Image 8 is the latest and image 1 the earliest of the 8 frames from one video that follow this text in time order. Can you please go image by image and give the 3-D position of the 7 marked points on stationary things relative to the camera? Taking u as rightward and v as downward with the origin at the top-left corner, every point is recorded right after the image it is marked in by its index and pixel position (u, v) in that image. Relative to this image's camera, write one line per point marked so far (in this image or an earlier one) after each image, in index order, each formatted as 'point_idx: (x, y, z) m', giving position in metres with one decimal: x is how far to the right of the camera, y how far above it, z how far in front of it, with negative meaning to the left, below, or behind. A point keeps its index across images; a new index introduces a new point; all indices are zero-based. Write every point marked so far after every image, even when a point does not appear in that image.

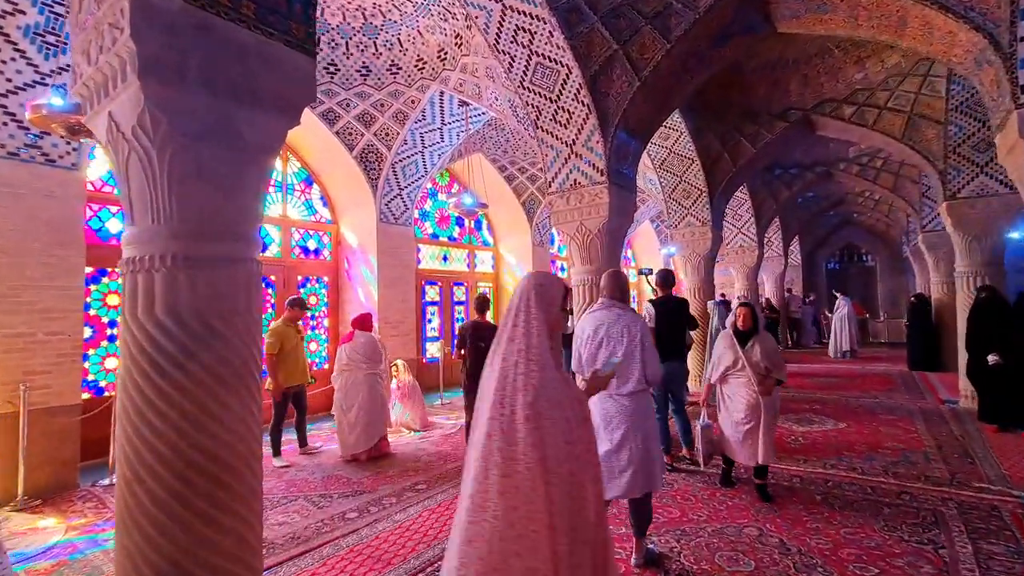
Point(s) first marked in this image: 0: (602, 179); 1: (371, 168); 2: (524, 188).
0: (+0.8, +1.0, +4.7) m
1: (-1.8, +1.5, +6.6) m
2: (+0.2, +1.8, +9.2) m
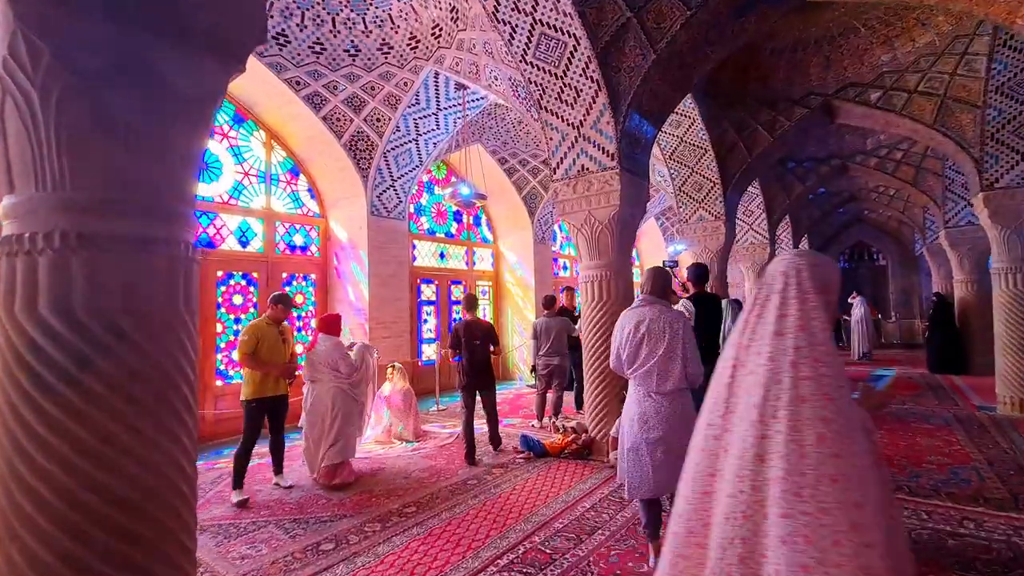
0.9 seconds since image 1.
0: (+0.8, +1.0, +4.2) m
1: (-1.8, +1.5, +6.1) m
2: (+0.2, +1.8, +8.8) m
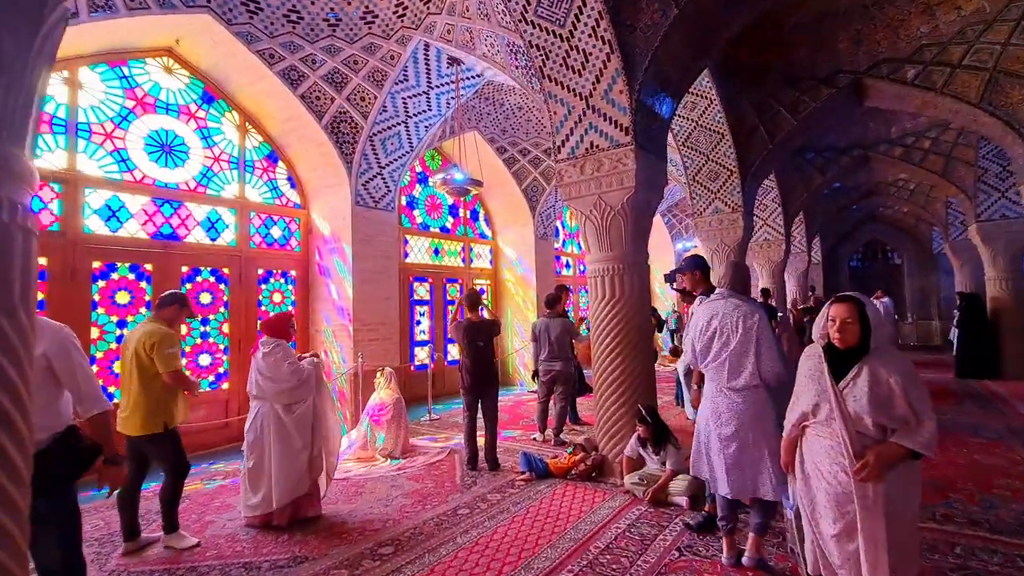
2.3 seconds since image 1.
0: (+0.8, +1.0, +3.6) m
1: (-1.8, +1.6, +5.5) m
2: (+0.2, +1.8, +8.2) m
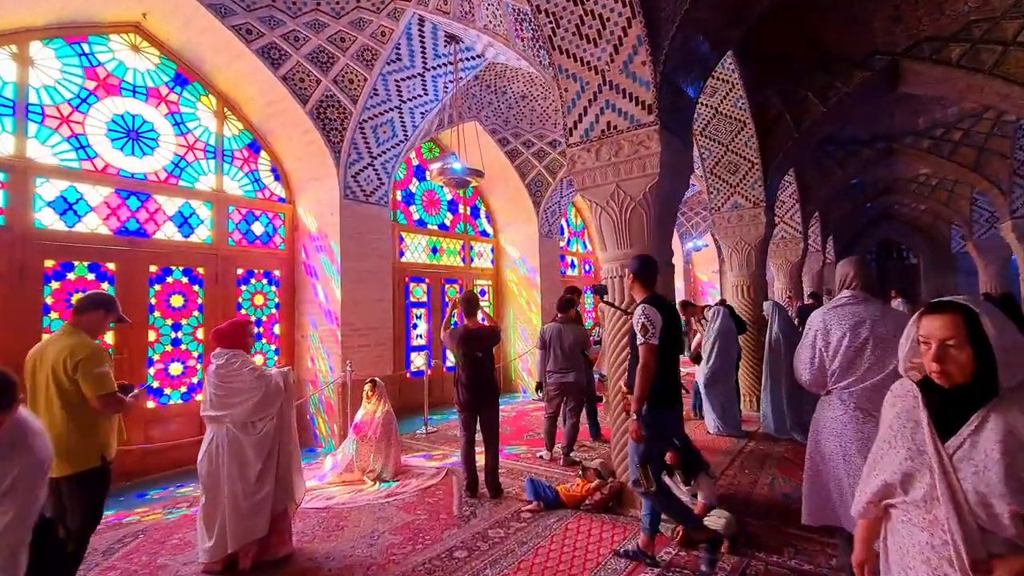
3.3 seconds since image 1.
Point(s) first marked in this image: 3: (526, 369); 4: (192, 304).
0: (+0.8, +1.0, +3.2) m
1: (-1.7, +1.5, +5.1) m
2: (+0.3, +1.8, +7.7) m
3: (+0.2, -1.3, +8.2) m
4: (-2.9, -0.1, +4.7) m
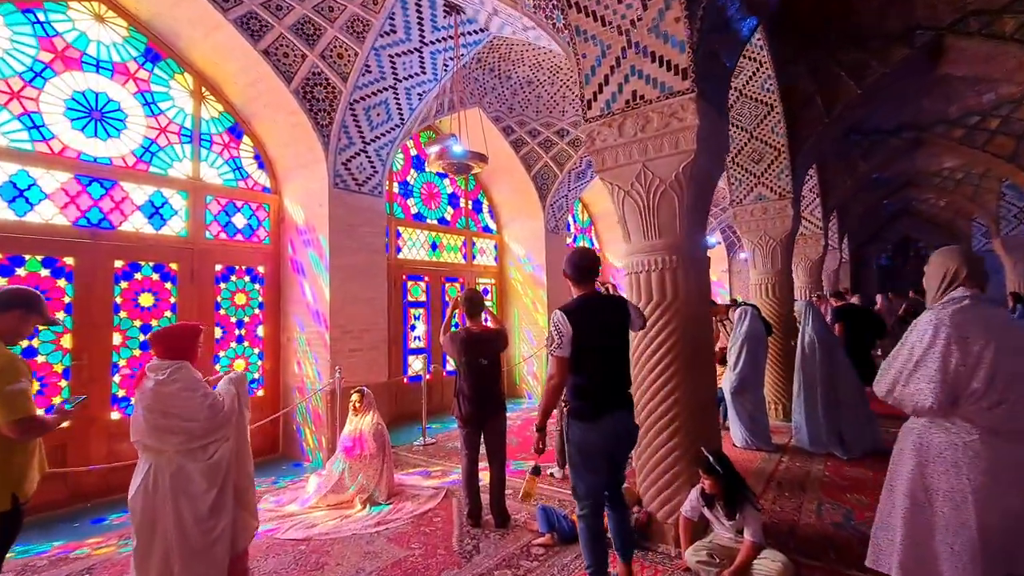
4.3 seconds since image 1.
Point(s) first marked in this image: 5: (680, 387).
0: (+0.9, +1.0, +2.7) m
1: (-1.7, +1.6, +4.6) m
2: (+0.3, +1.8, +7.2) m
3: (+0.3, -1.2, +7.7) m
4: (-2.8, -0.1, +4.3) m
5: (+0.9, -0.5, +2.7) m
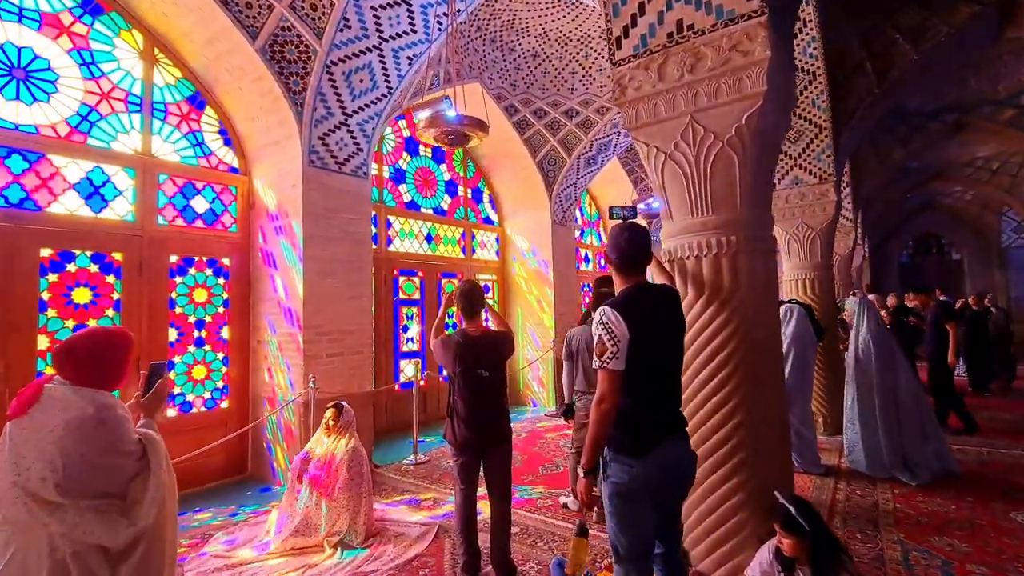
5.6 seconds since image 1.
0: (+0.9, +1.1, +2.0) m
1: (-1.6, +1.6, +3.9) m
2: (+0.4, +1.8, +6.6) m
3: (+0.3, -1.2, +7.0) m
4: (-2.8, -0.1, +3.6) m
5: (+0.9, -0.5, +2.1) m
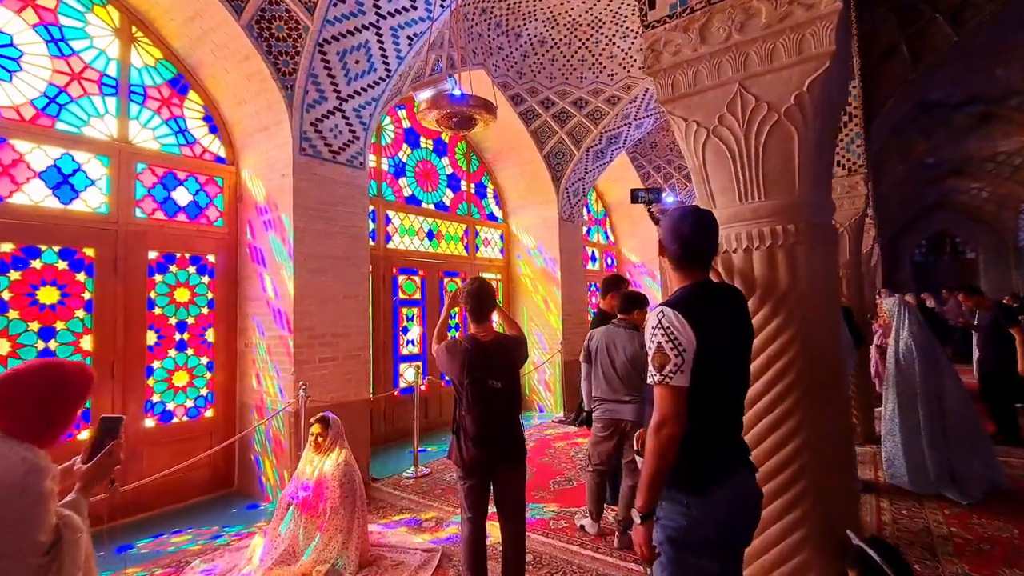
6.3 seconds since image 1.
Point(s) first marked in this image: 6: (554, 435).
0: (+1.0, +1.1, +1.7) m
1: (-1.6, +1.6, +3.6) m
2: (+0.4, +1.8, +6.2) m
3: (+0.4, -1.2, +6.7) m
4: (-2.7, -0.1, +3.3) m
5: (+1.0, -0.5, +1.7) m
6: (+0.4, -1.5, +5.3) m
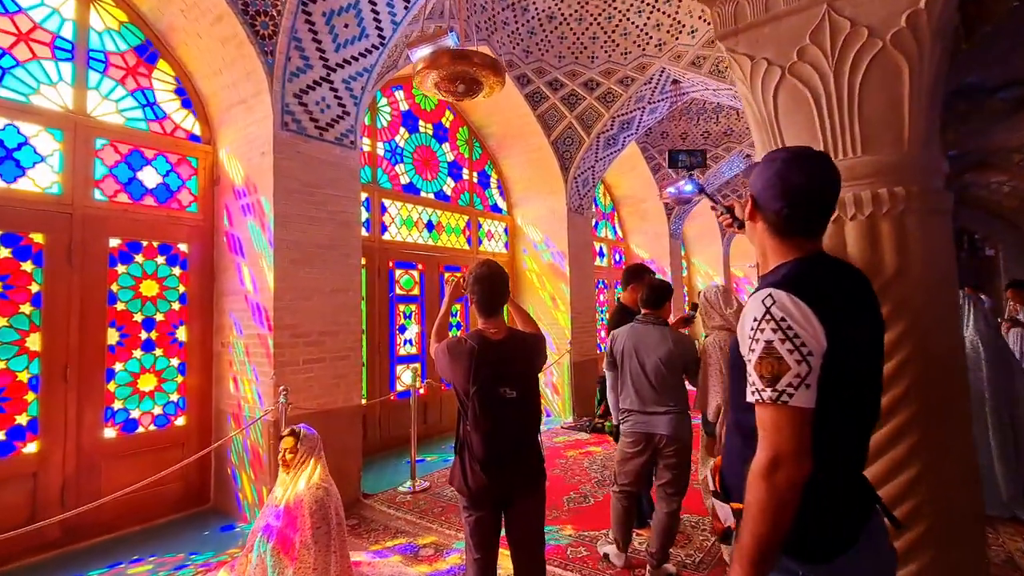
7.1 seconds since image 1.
0: (+1.0, +1.1, +1.3) m
1: (-1.5, +1.7, +3.2) m
2: (+0.5, +1.9, +5.8) m
3: (+0.5, -1.2, +6.3) m
4: (-2.7, 0.0, +2.8) m
5: (+1.0, -0.4, +1.3) m
6: (+0.5, -1.4, +4.9) m
